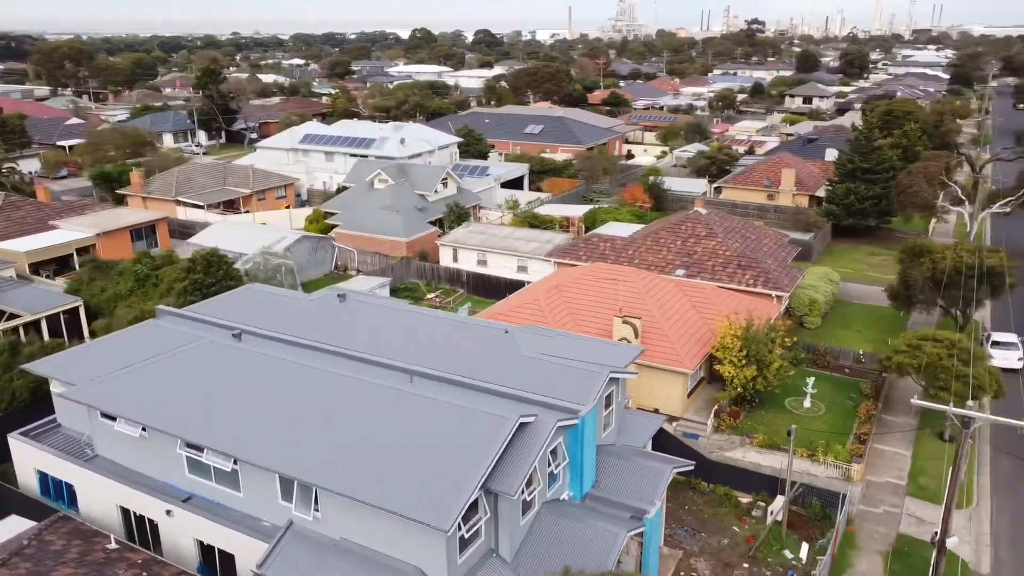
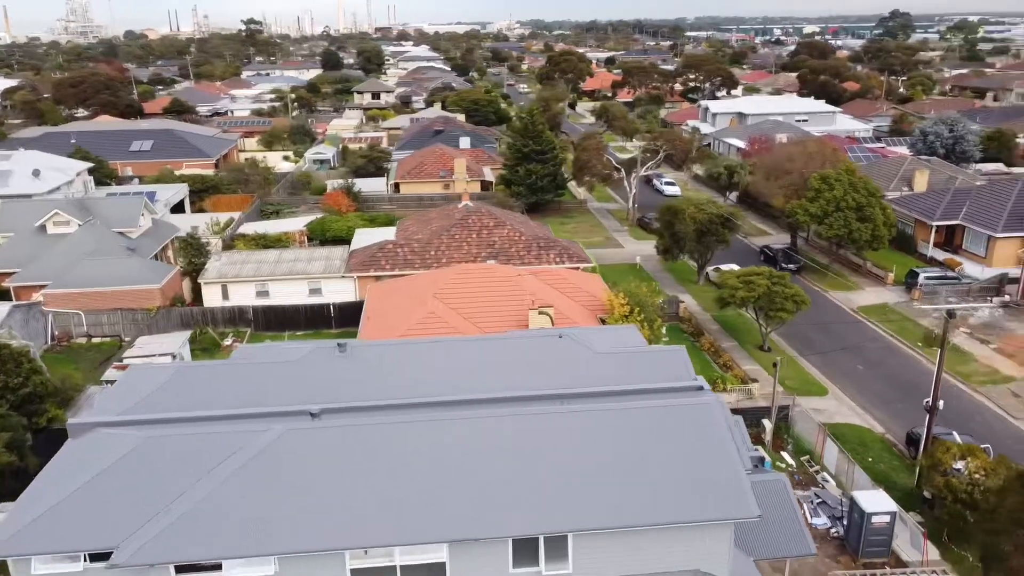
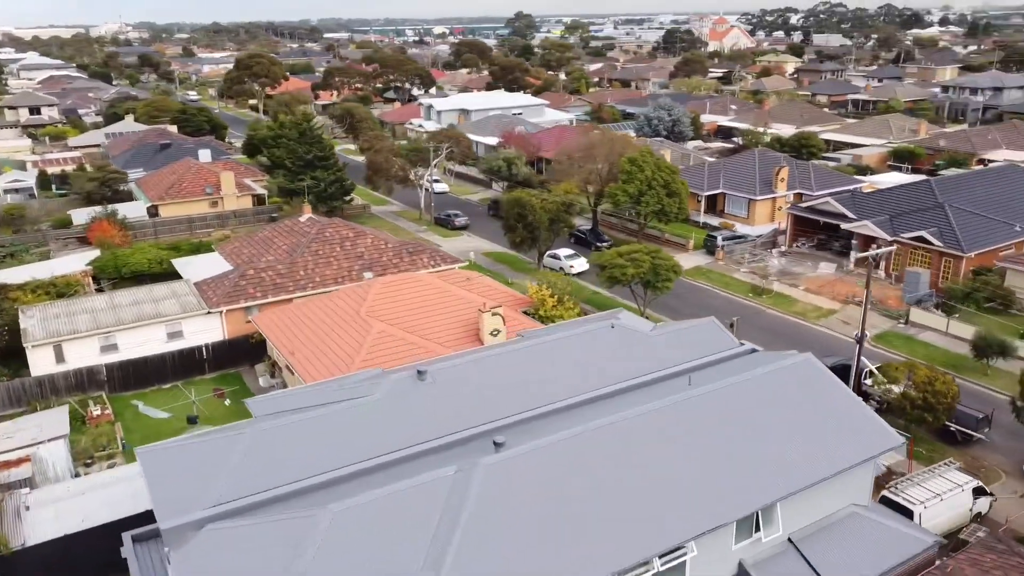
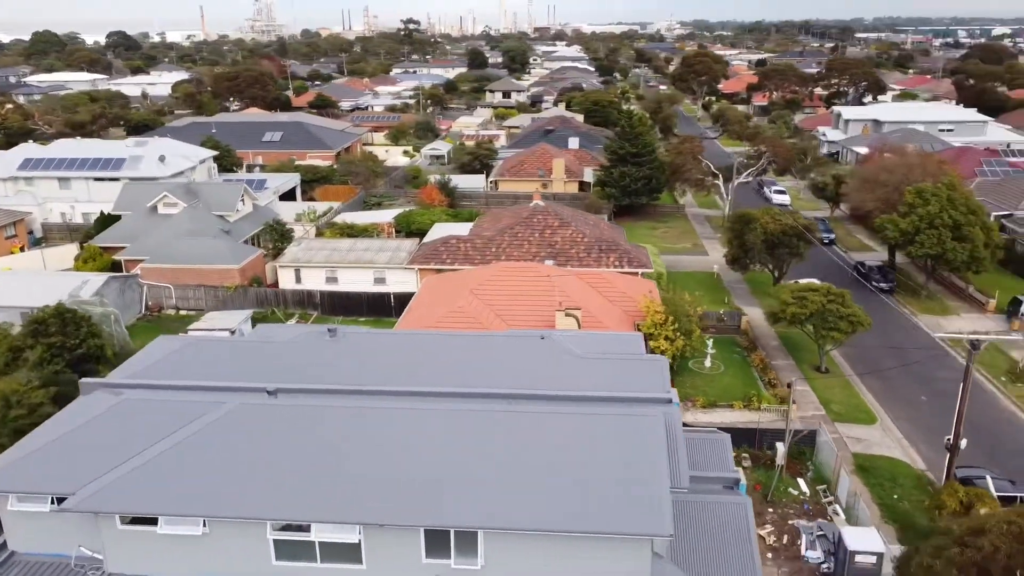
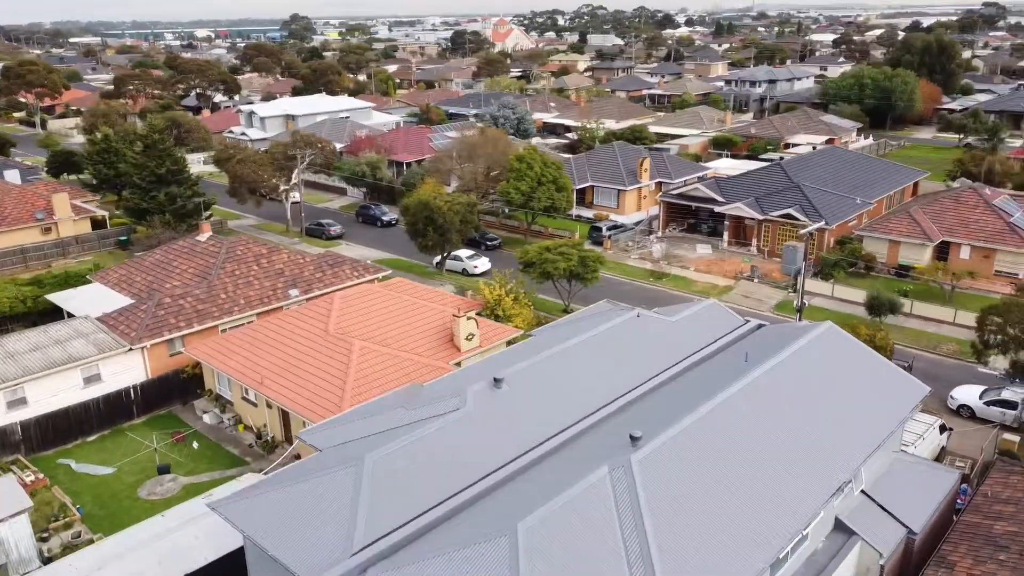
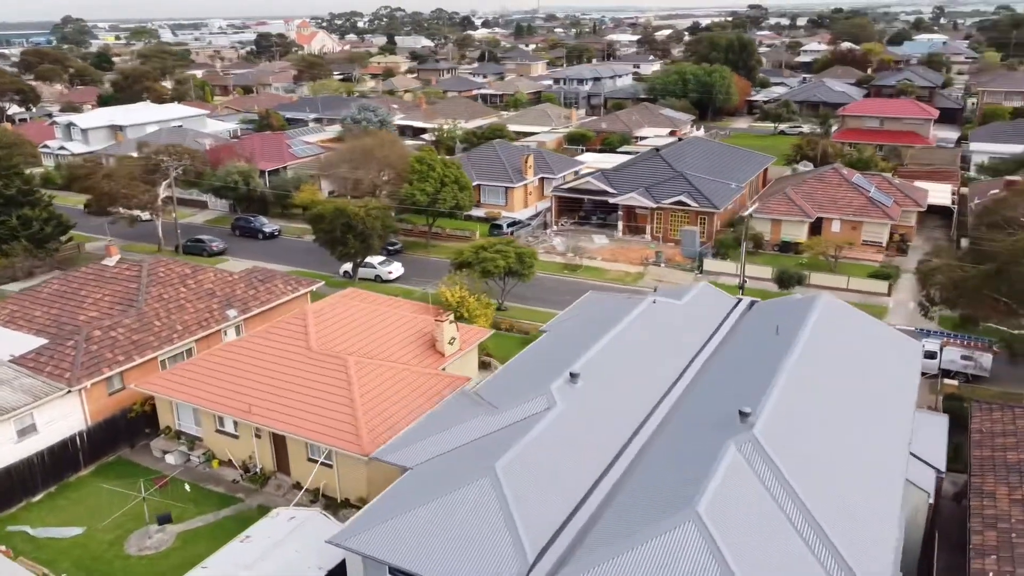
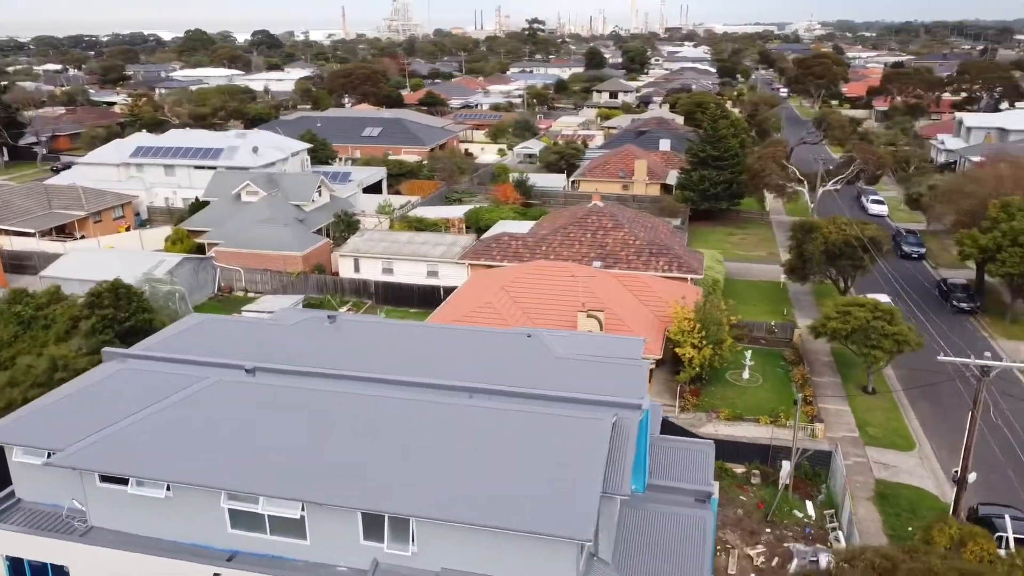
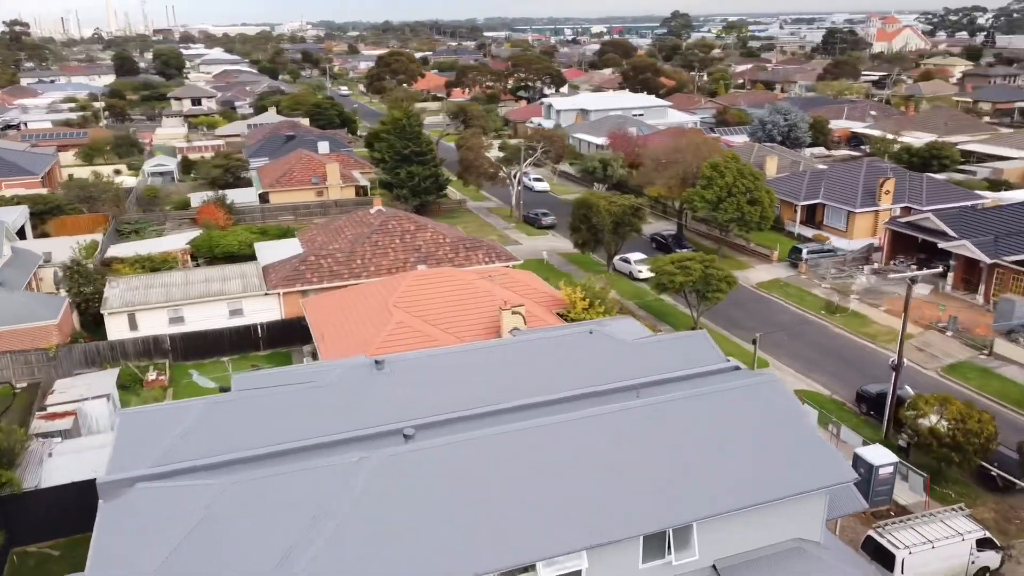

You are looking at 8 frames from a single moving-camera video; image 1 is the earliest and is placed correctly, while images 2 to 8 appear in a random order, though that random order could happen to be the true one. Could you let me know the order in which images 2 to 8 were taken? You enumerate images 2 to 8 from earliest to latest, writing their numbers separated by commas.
7, 4, 2, 8, 3, 5, 6
